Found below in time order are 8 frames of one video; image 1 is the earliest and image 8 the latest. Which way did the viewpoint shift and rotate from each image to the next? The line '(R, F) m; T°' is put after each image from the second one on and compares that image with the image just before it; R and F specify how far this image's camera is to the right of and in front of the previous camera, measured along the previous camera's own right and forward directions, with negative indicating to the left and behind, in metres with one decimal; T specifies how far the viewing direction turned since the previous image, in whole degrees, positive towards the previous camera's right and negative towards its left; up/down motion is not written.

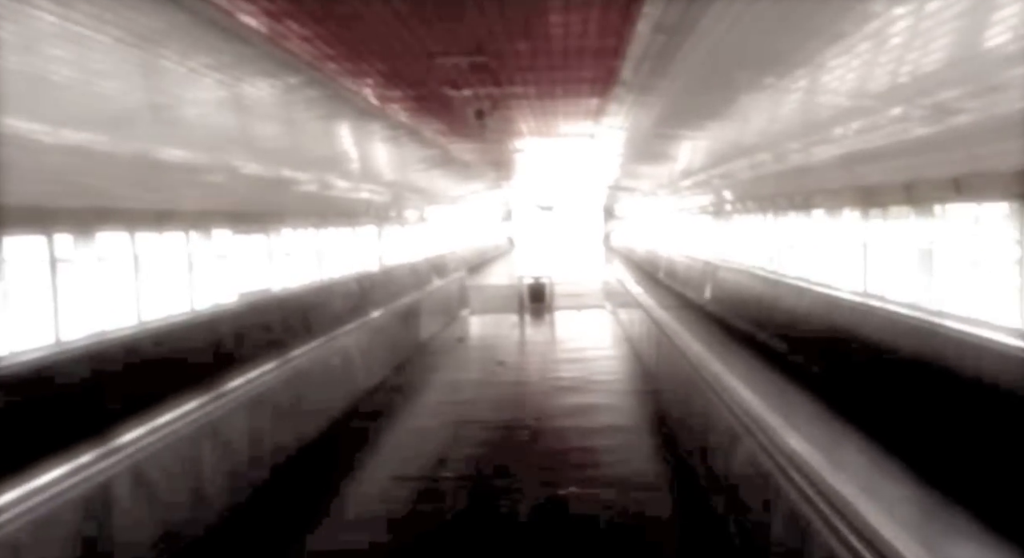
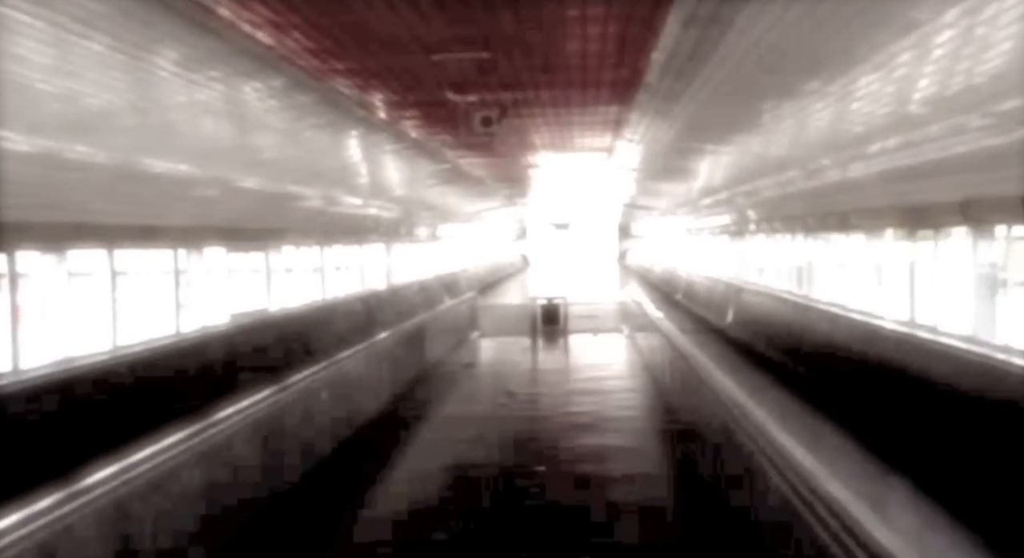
(0.0, +0.4) m; -1°
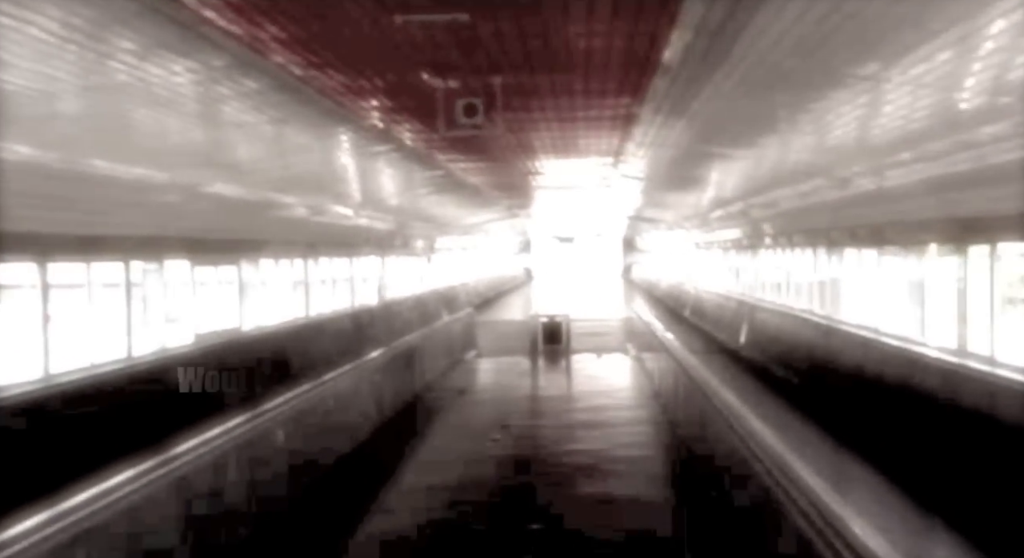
(+0.1, +0.6) m; 0°
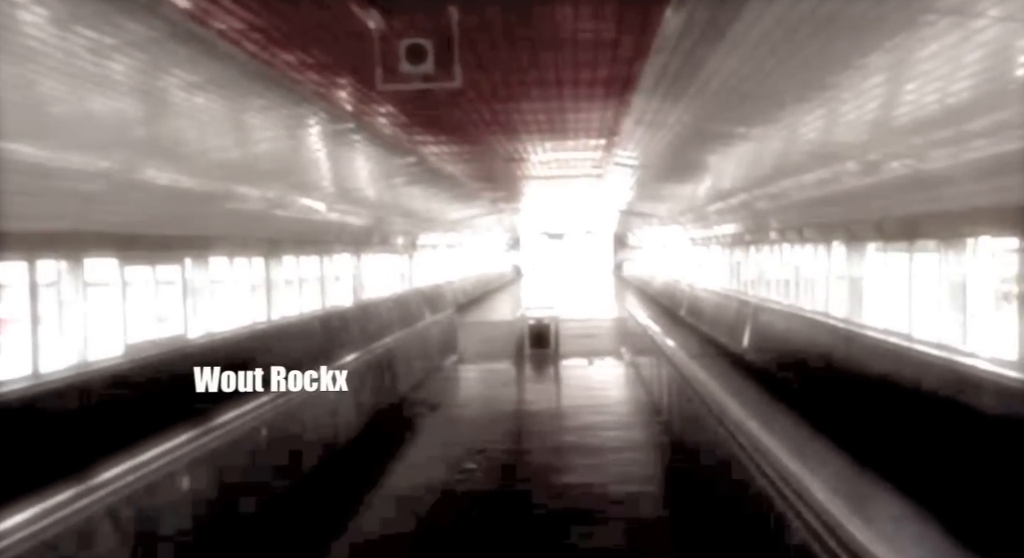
(+0.1, +0.7) m; +1°
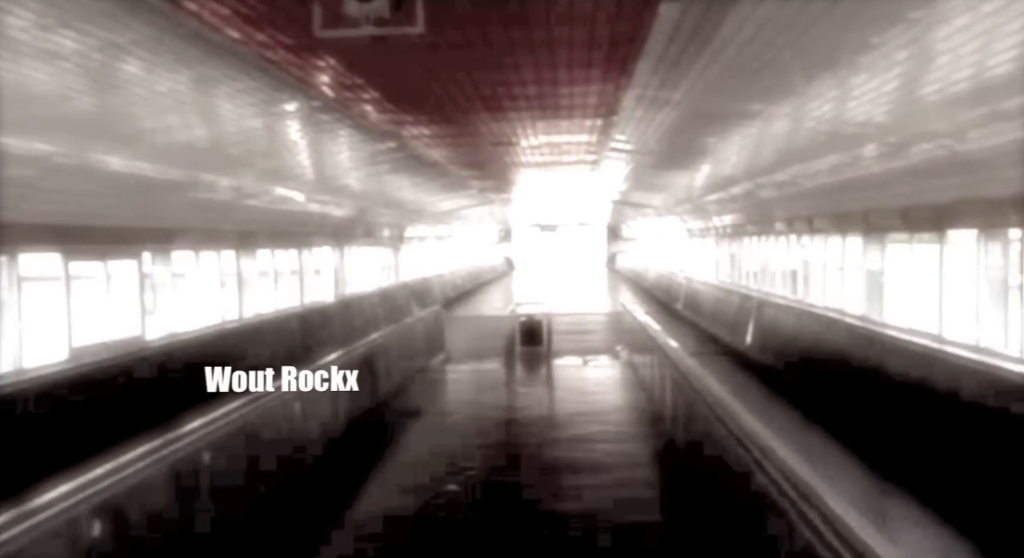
(0.0, +0.4) m; +1°
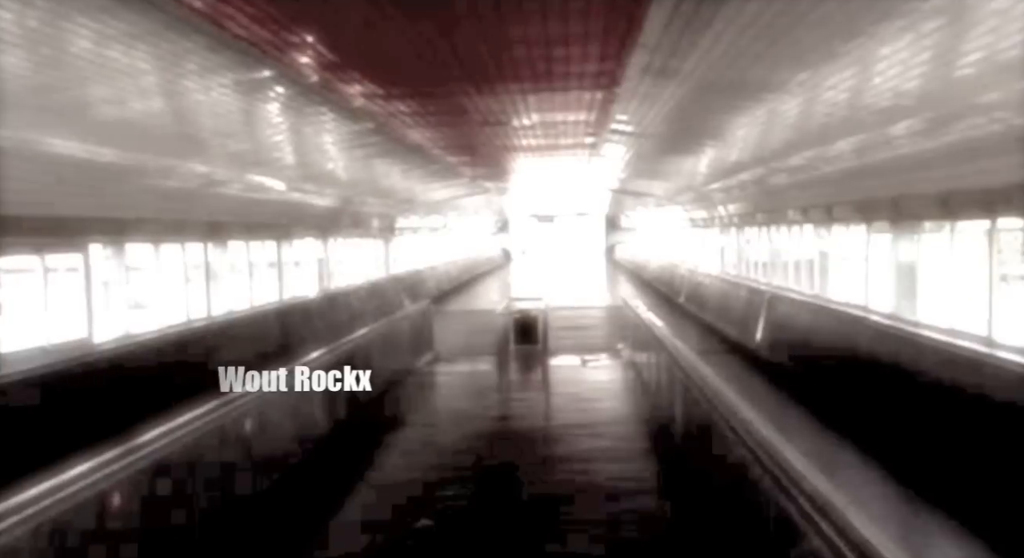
(0.0, +0.5) m; 0°
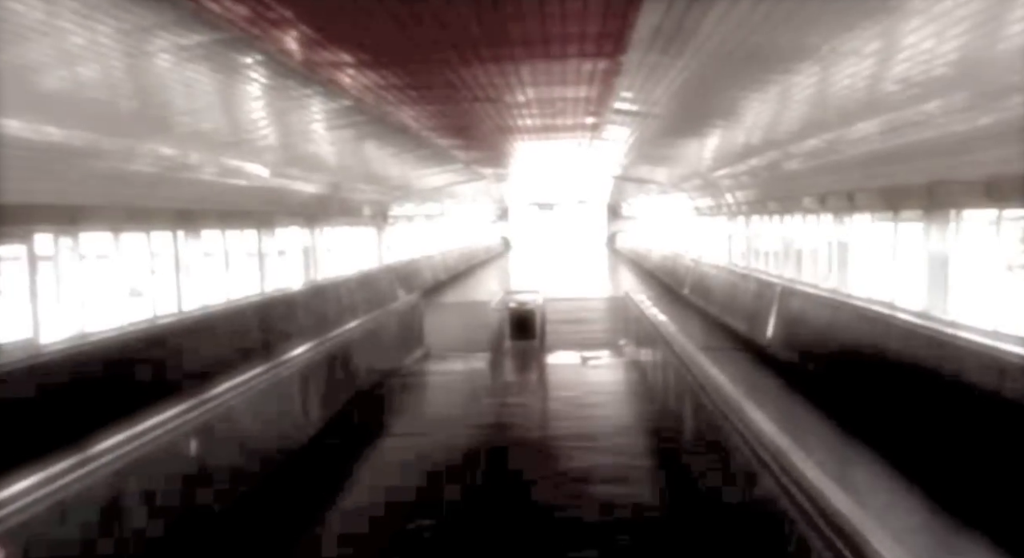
(0.0, +0.4) m; 0°
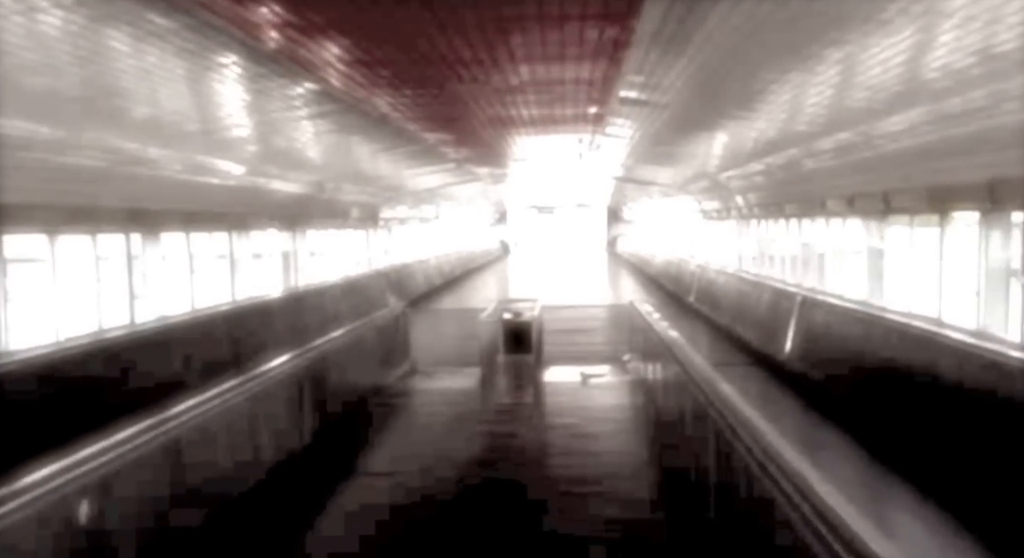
(0.0, +0.6) m; 0°
